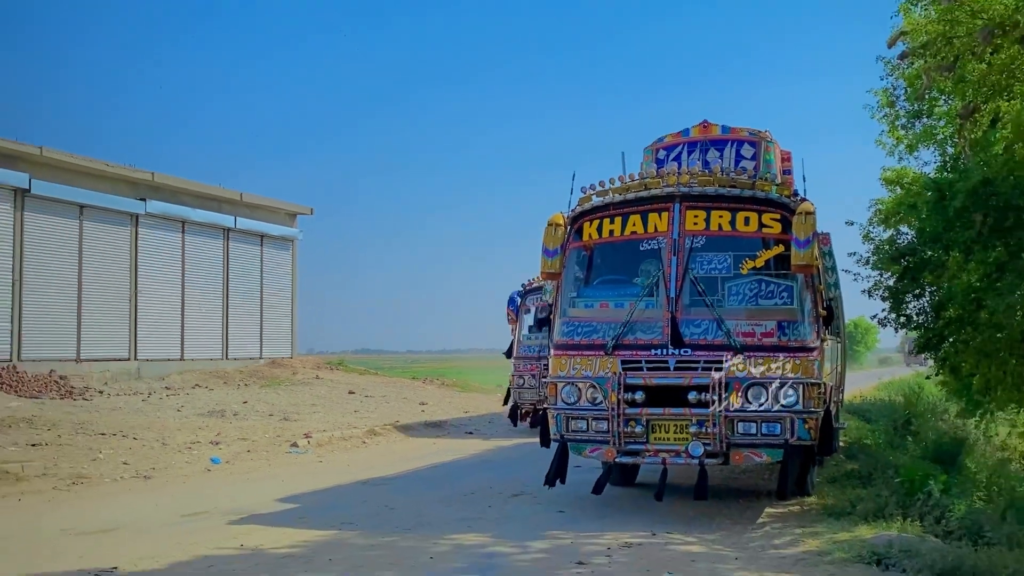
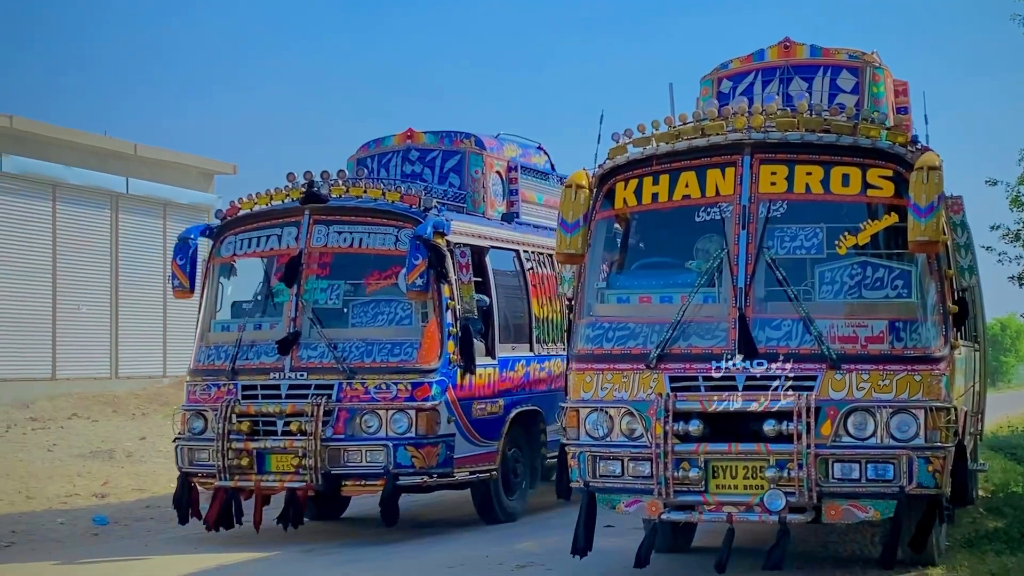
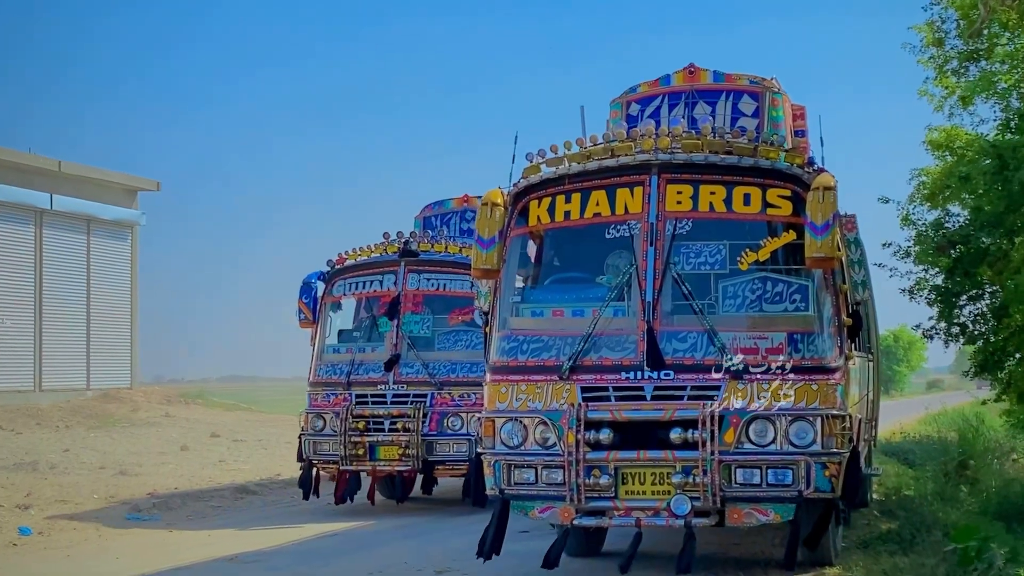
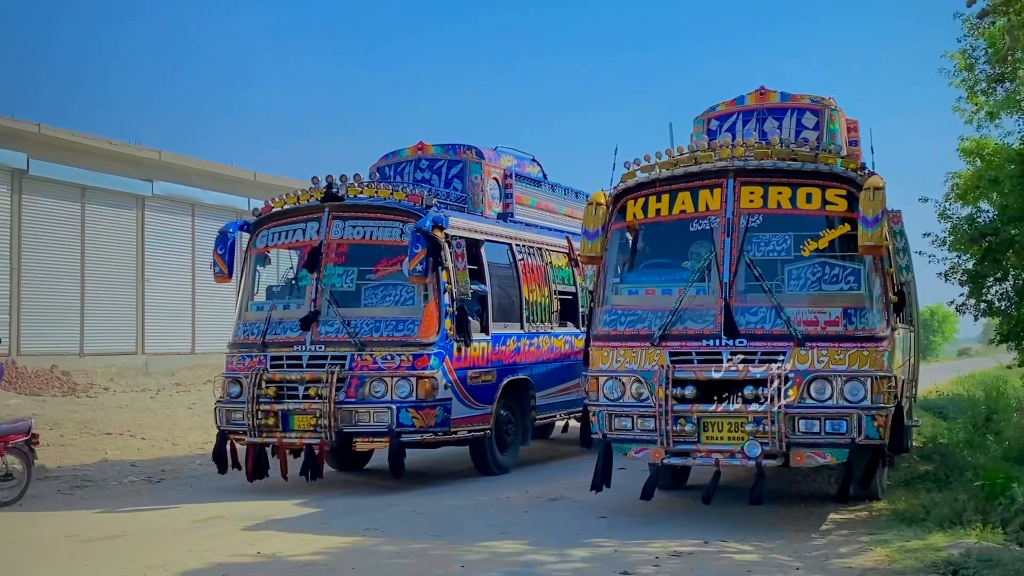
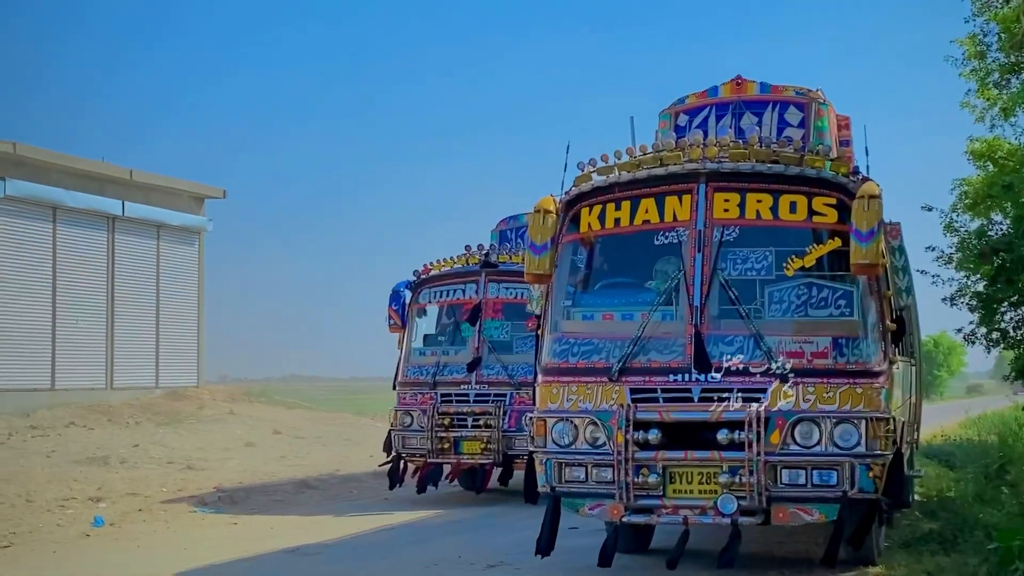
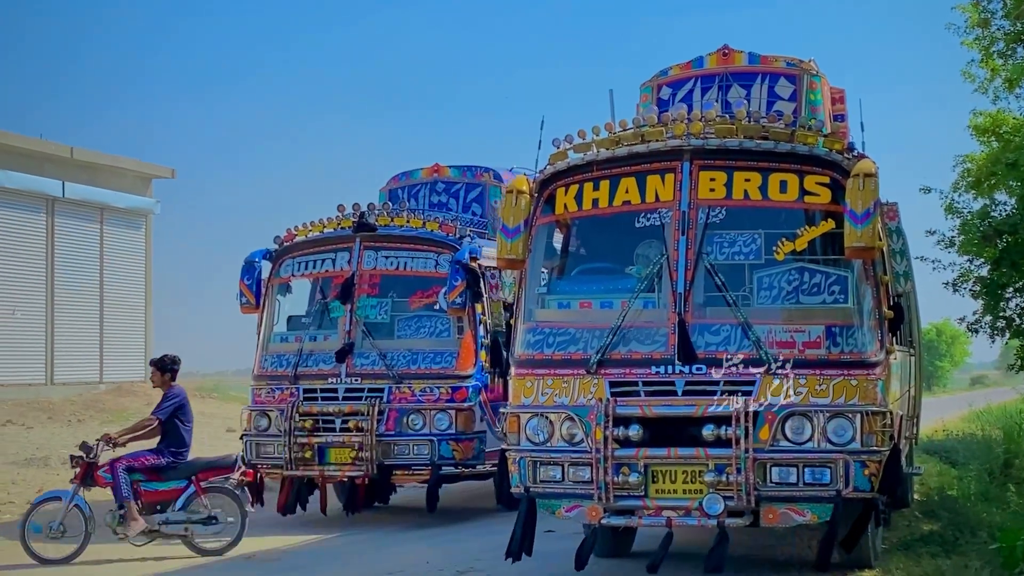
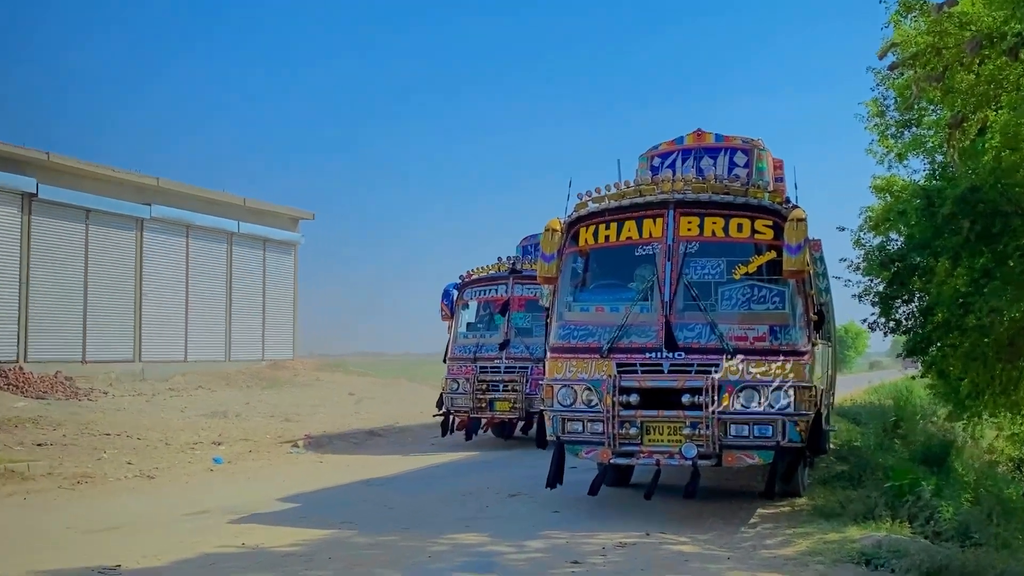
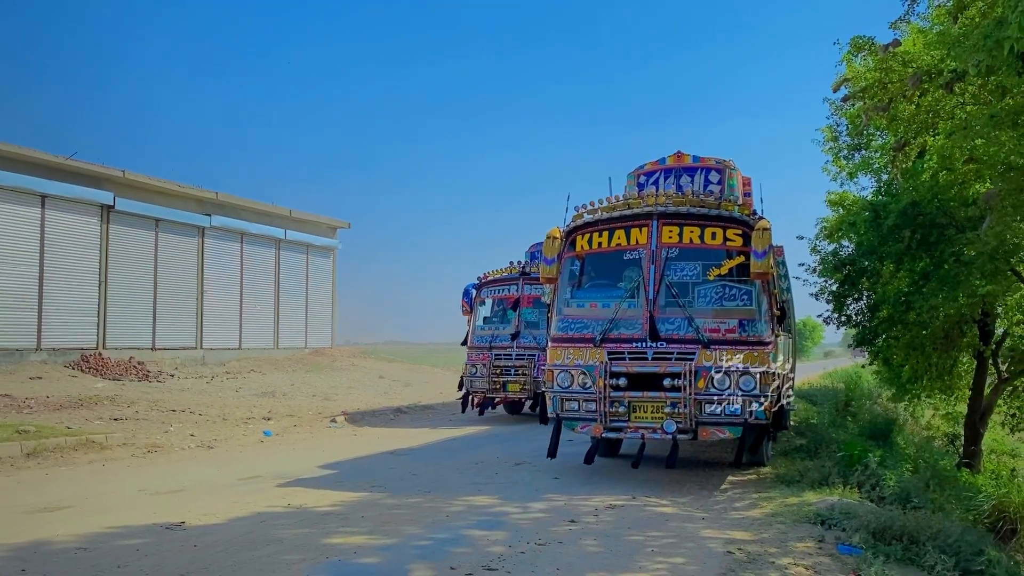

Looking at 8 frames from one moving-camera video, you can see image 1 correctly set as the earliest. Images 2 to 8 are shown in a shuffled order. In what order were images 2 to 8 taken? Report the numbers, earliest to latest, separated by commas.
8, 7, 5, 3, 6, 2, 4
